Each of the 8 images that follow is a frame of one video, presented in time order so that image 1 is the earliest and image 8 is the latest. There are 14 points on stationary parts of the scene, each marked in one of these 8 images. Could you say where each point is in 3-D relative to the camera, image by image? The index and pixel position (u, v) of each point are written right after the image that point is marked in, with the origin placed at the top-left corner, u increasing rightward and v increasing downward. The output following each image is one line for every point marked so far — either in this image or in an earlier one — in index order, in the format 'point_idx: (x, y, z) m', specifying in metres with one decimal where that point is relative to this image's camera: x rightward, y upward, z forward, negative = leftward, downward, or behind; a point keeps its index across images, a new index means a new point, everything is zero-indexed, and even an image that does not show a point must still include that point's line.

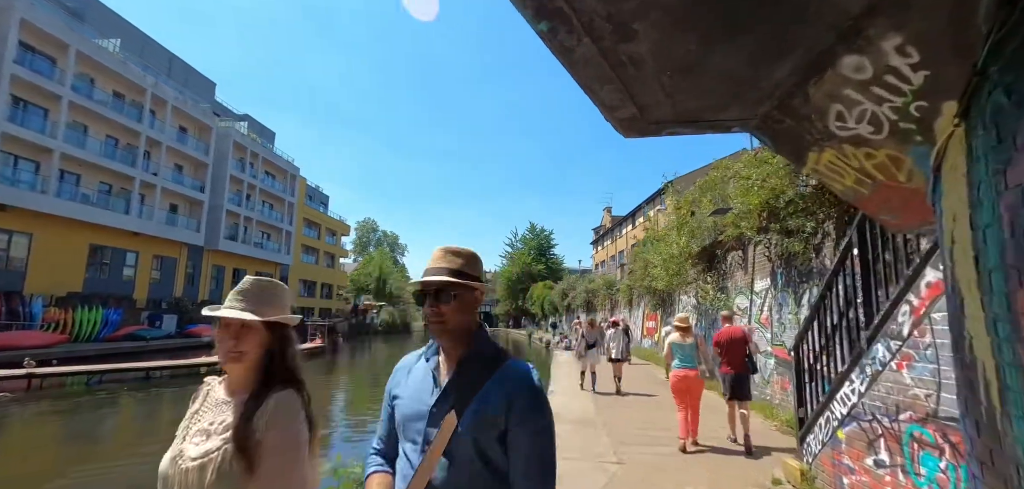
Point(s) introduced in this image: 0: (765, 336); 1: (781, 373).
0: (+4.4, -1.6, +8.6) m
1: (+4.3, -2.0, +7.8) m
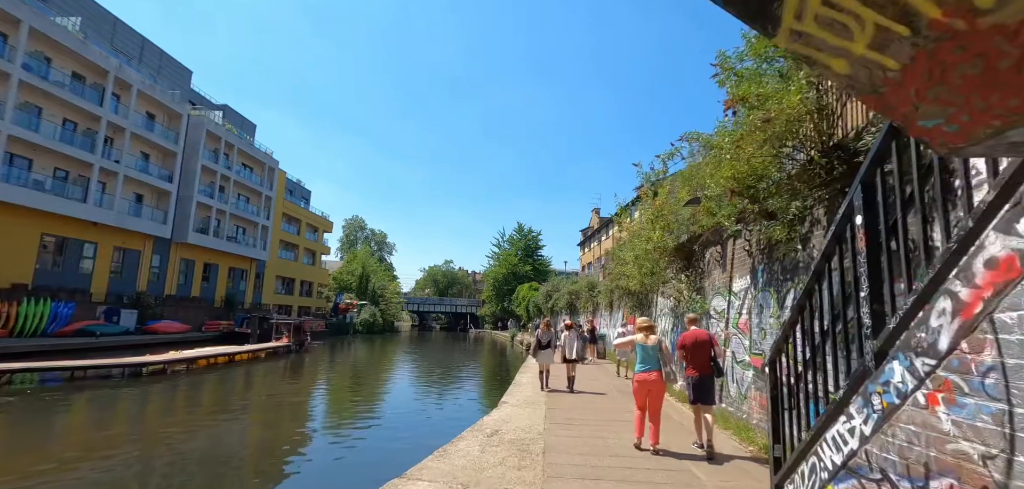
0: (+3.5, -1.5, +7.4) m
1: (+3.3, -1.9, +6.6) m
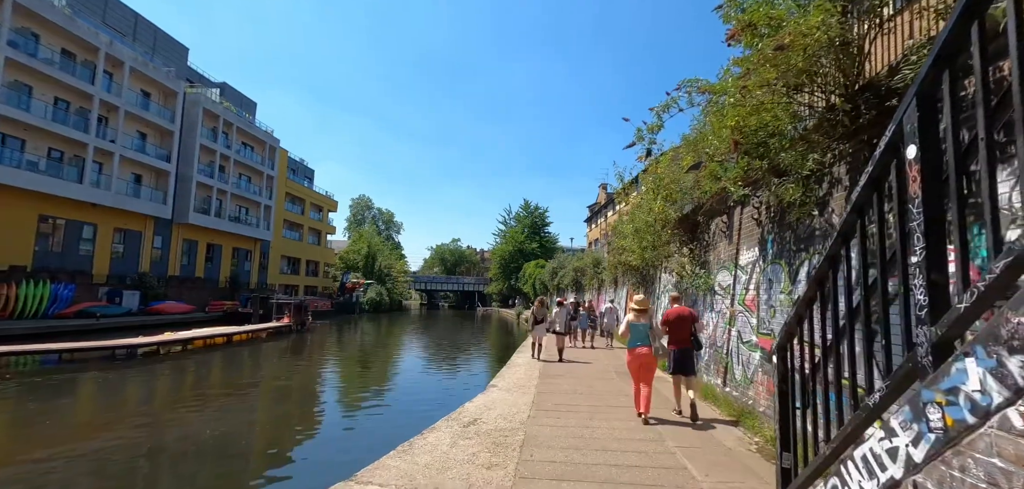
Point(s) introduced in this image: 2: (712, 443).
0: (+3.2, -1.1, +6.7) m
1: (+3.1, -1.5, +5.9) m
2: (+2.2, -2.2, +5.3) m
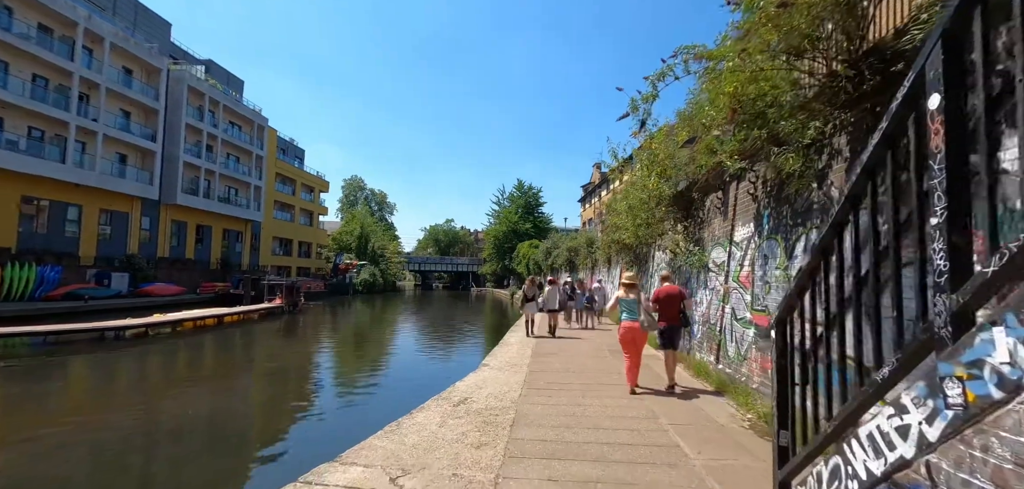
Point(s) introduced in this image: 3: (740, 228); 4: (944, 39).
0: (+3.1, -0.7, +6.6) m
1: (+3.0, -1.2, +5.8) m
2: (+2.1, -1.9, +5.2) m
3: (+3.2, +0.2, +6.9) m
4: (+1.3, +0.6, +1.5) m
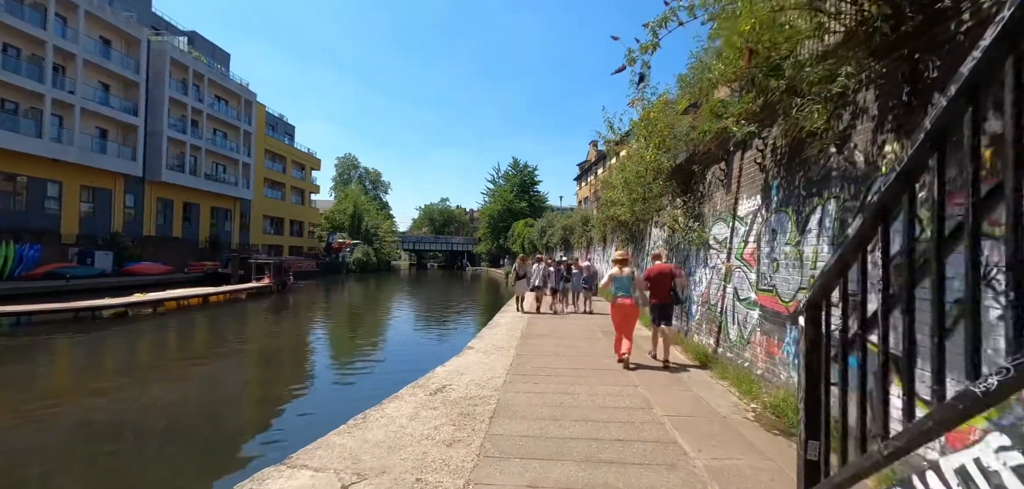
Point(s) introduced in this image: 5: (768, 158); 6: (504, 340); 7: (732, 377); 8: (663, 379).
0: (+2.9, -0.4, +6.0) m
1: (+2.8, -0.9, +5.3) m
2: (+1.9, -1.6, +4.7) m
3: (+3.0, +0.6, +6.4) m
4: (+1.2, +0.7, +0.9) m
5: (+2.9, +1.0, +5.6) m
6: (-0.2, -1.7, +8.8) m
7: (+2.6, -1.6, +5.7) m
8: (+1.9, -1.7, +6.0) m
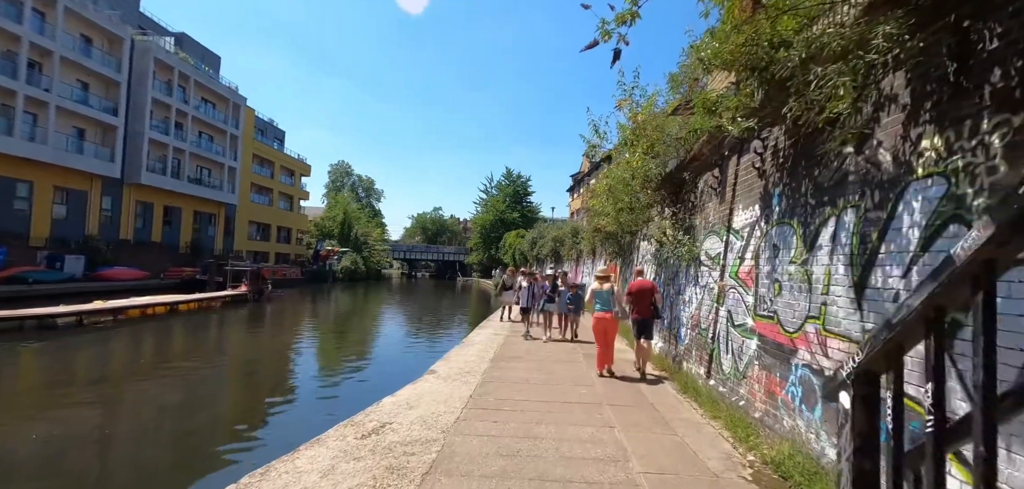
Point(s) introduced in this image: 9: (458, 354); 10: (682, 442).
0: (+2.5, -0.6, +5.2) m
1: (+2.3, -1.1, +4.4) m
2: (+1.4, -1.8, +3.8) m
3: (+2.6, +0.4, +5.5) m
4: (+0.8, +0.7, +0.1) m
5: (+2.5, +0.8, +4.8) m
6: (-0.6, -1.9, +7.9) m
7: (+2.1, -1.7, +4.9) m
8: (+1.4, -1.8, +5.1) m
9: (-1.0, -2.0, +8.6) m
10: (+1.5, -1.8, +4.4) m
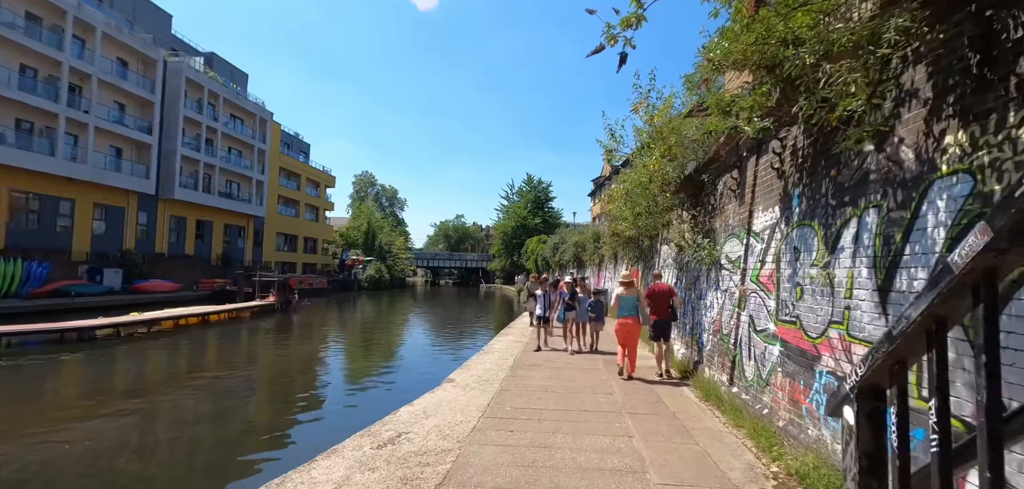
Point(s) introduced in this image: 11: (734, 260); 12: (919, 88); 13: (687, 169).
0: (+2.6, -0.6, +5.1) m
1: (+2.5, -1.1, +4.3) m
2: (+1.5, -1.8, +3.7) m
3: (+2.8, +0.3, +5.4) m
4: (+0.7, +0.7, 0.0) m
5: (+2.6, +0.8, +4.7) m
6: (-0.3, -2.0, +7.9) m
7: (+2.3, -1.8, +4.7) m
8: (+1.6, -1.9, +5.0) m
9: (-0.6, -2.1, +8.6) m
10: (+1.7, -1.8, +4.3) m
11: (+2.8, -0.2, +6.1) m
12: (+2.5, +0.9, +3.0) m
13: (+2.8, +1.3, +7.9) m
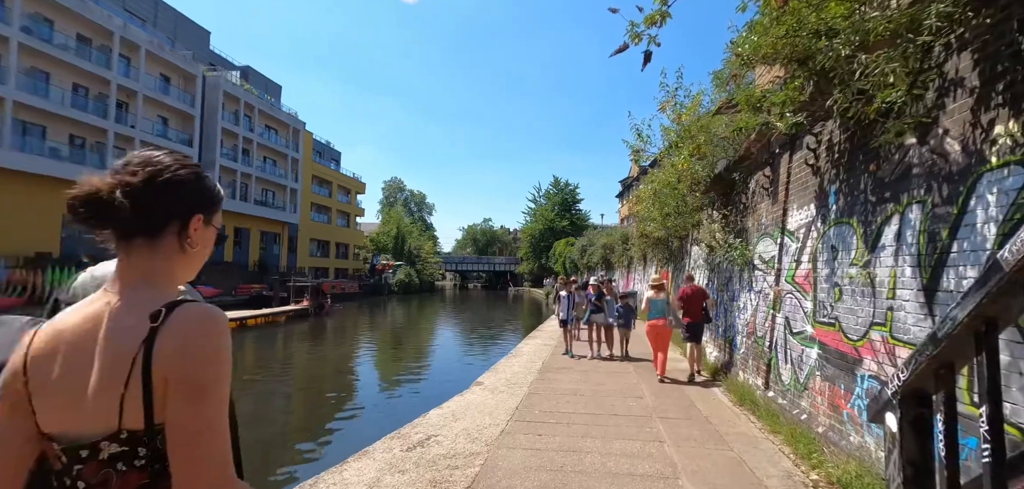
0: (+2.9, -0.6, +4.9) m
1: (+2.7, -1.1, +4.1) m
2: (+1.7, -1.8, +3.6) m
3: (+3.0, +0.3, +5.2) m
4: (+0.7, +0.7, 0.0) m
5: (+2.9, +0.8, +4.5) m
6: (+0.1, -2.1, +7.8) m
7: (+2.6, -1.8, +4.6) m
8: (+1.9, -1.9, +4.9) m
9: (-0.1, -2.1, +8.6) m
10: (+1.9, -1.8, +4.2) m
11: (+3.1, -0.2, +6.0) m
12: (+2.6, +1.0, +2.8) m
13: (+3.2, +1.3, +7.7) m
